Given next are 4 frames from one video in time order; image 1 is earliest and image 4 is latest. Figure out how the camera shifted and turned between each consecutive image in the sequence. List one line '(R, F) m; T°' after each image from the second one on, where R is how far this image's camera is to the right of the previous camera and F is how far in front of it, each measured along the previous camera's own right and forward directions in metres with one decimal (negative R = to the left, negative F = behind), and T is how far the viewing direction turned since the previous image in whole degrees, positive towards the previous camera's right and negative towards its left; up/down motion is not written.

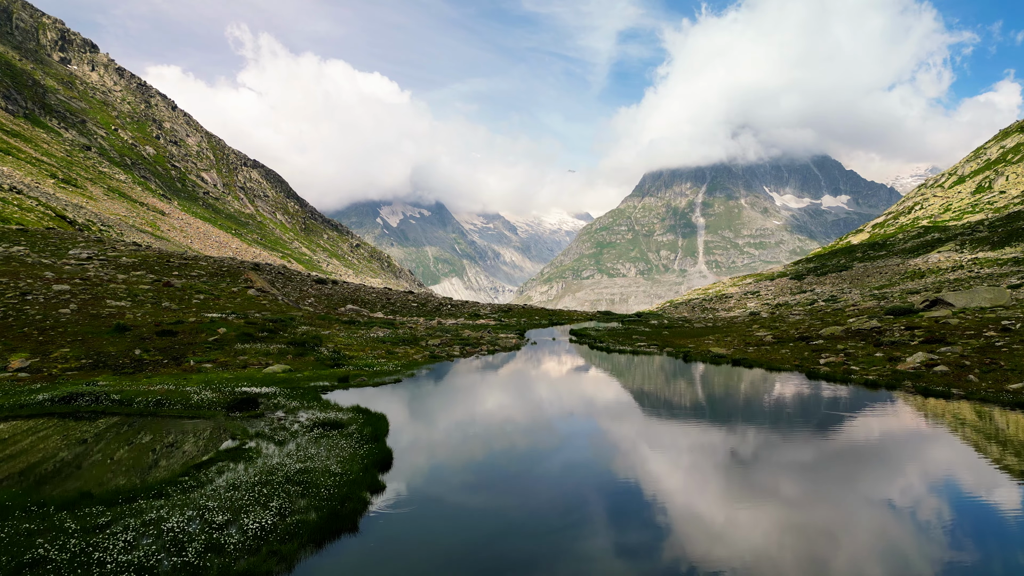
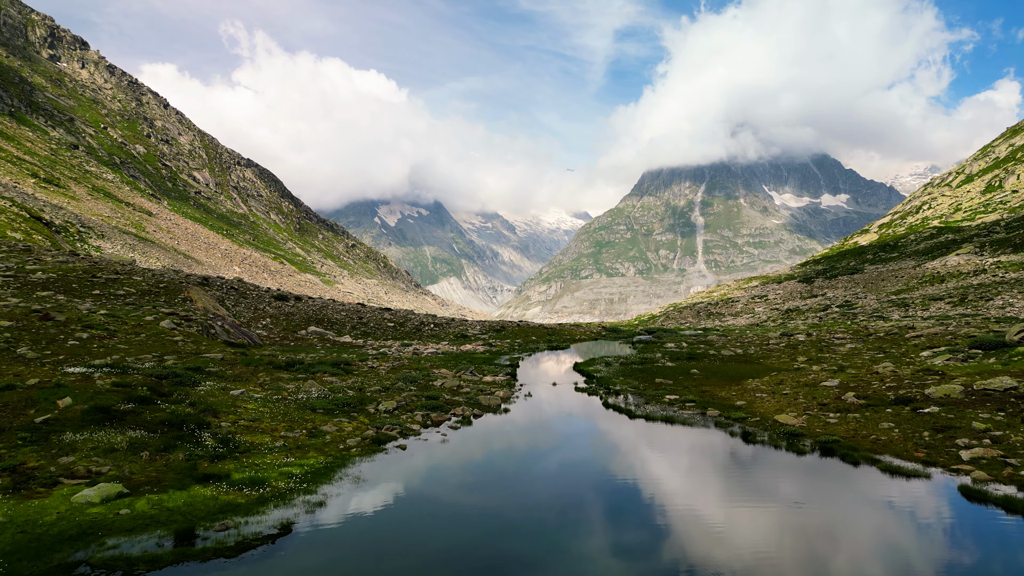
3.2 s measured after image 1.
(+0.6, +7.7) m; 0°
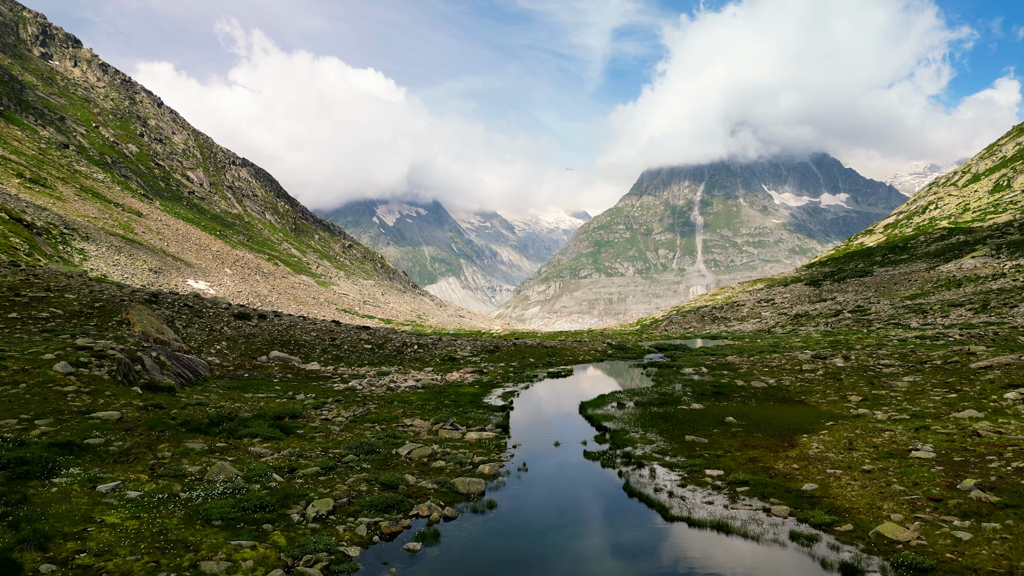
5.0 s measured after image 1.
(+0.4, +5.8) m; 0°
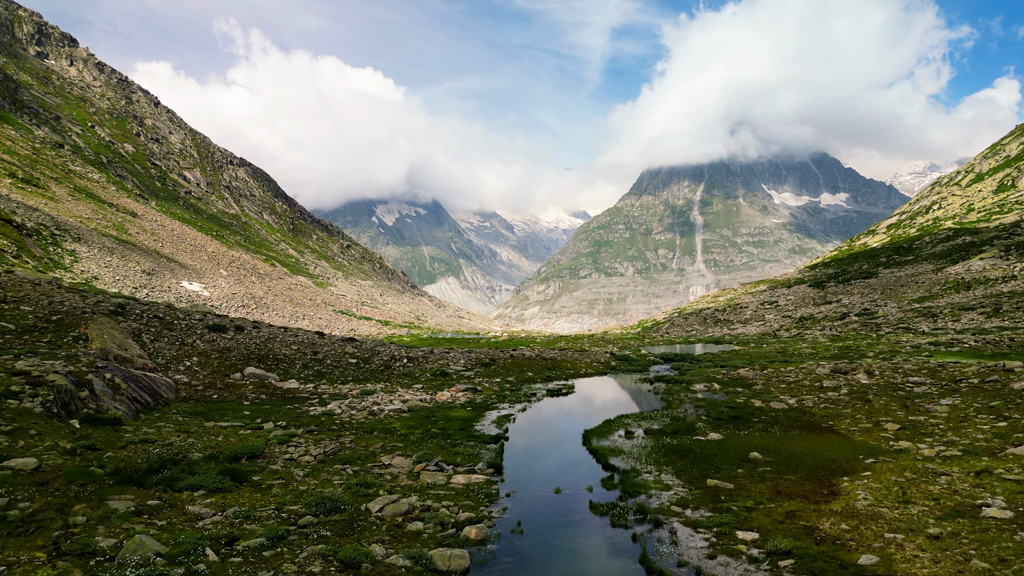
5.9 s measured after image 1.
(+0.3, +3.0) m; 0°
